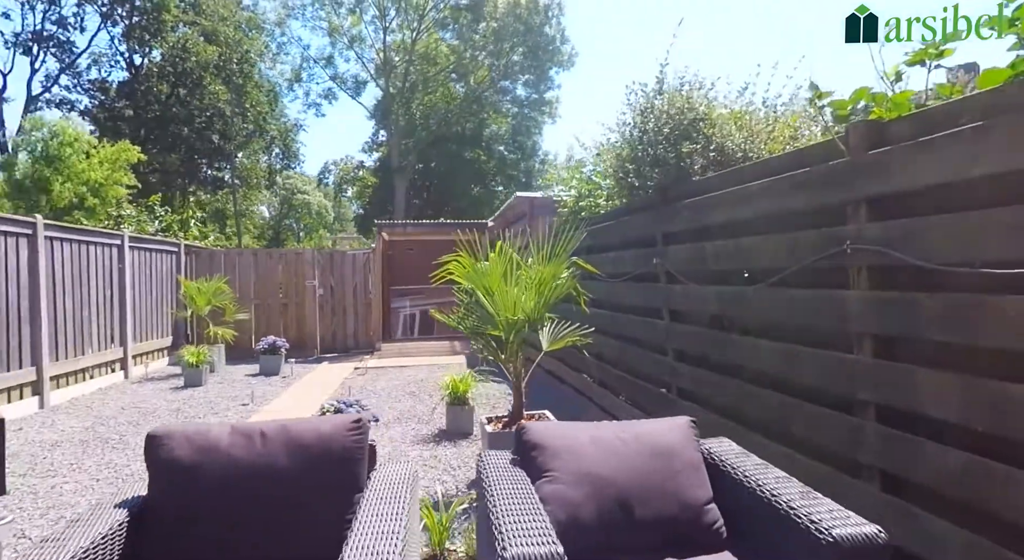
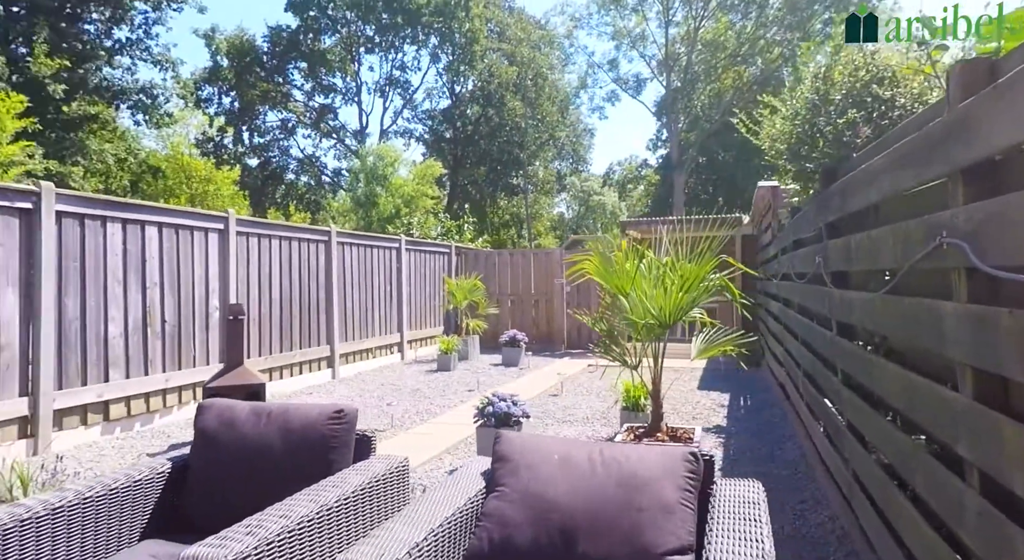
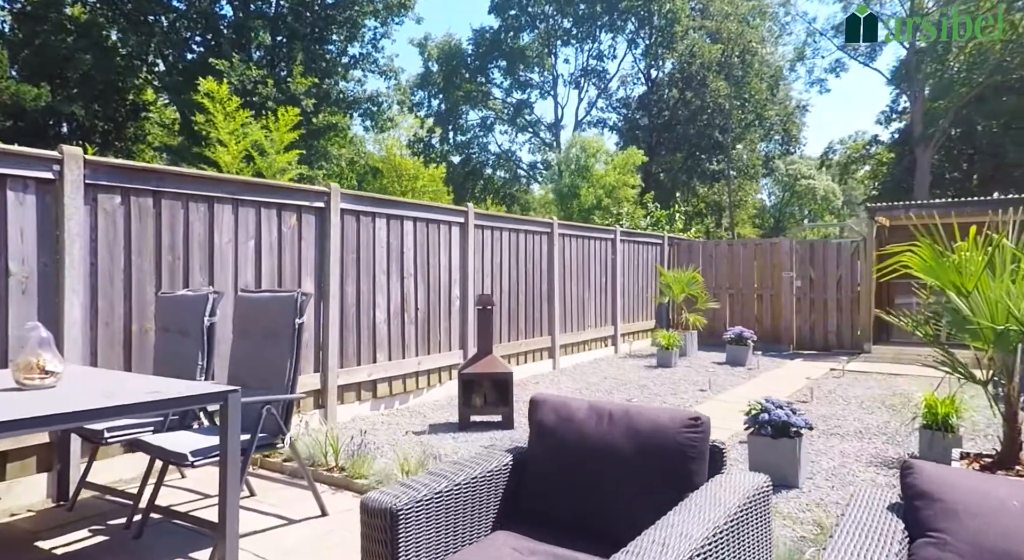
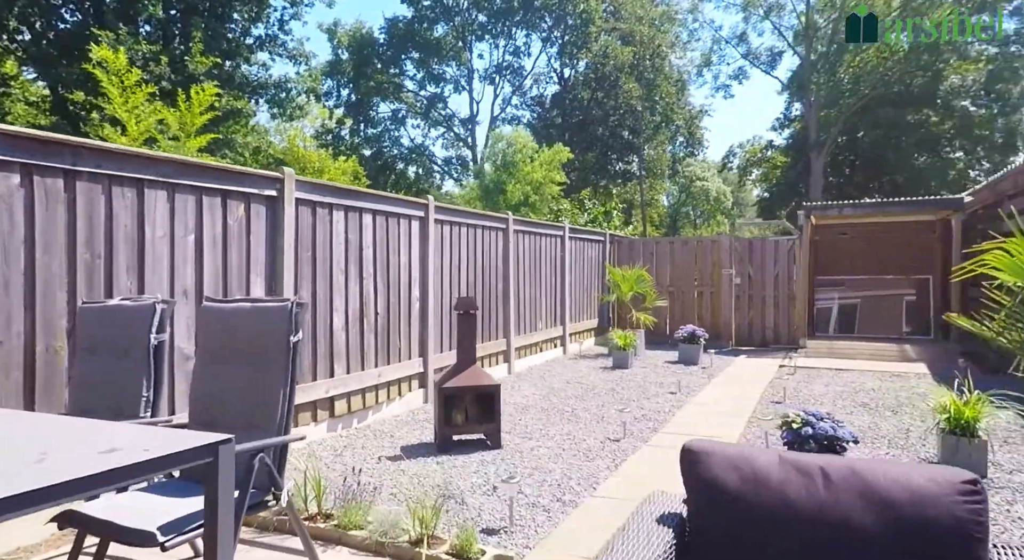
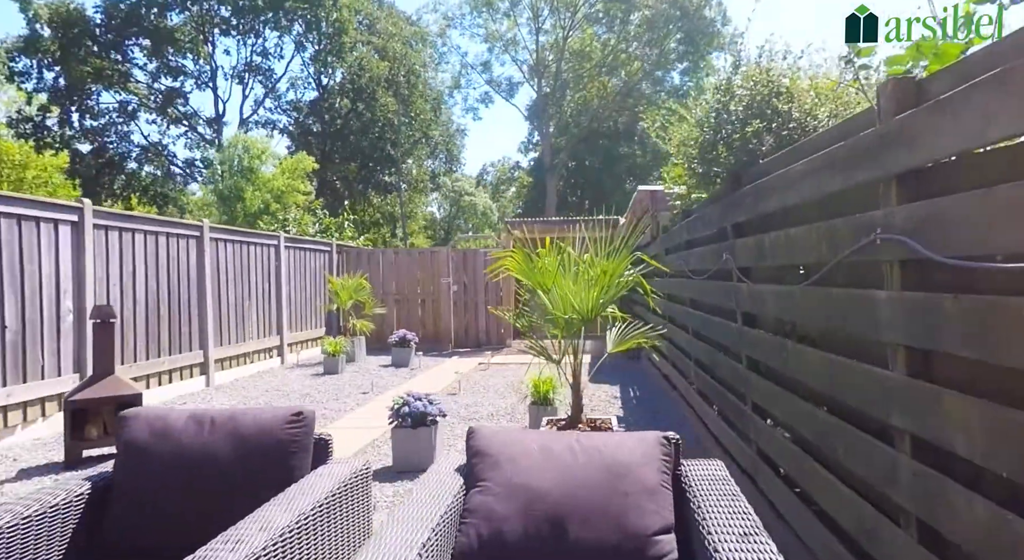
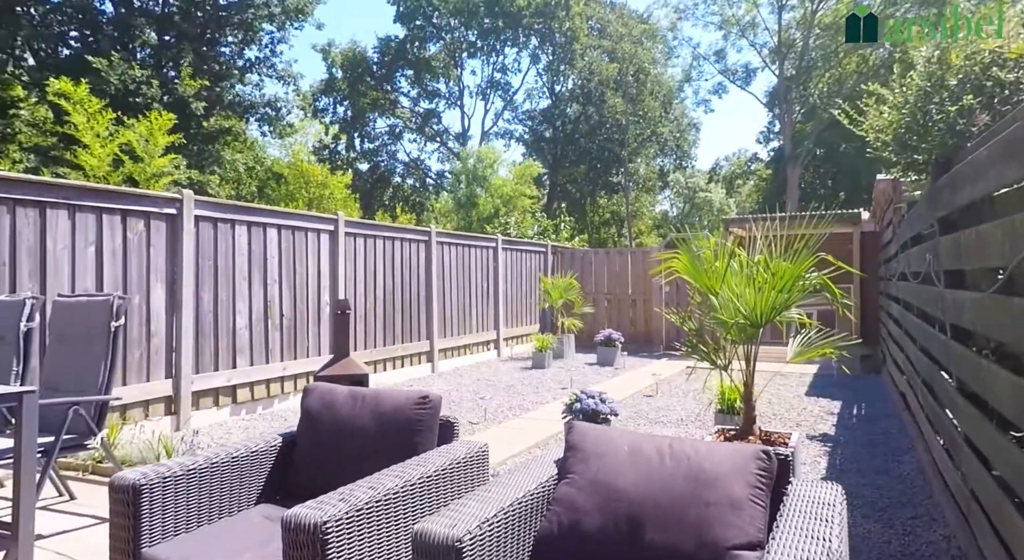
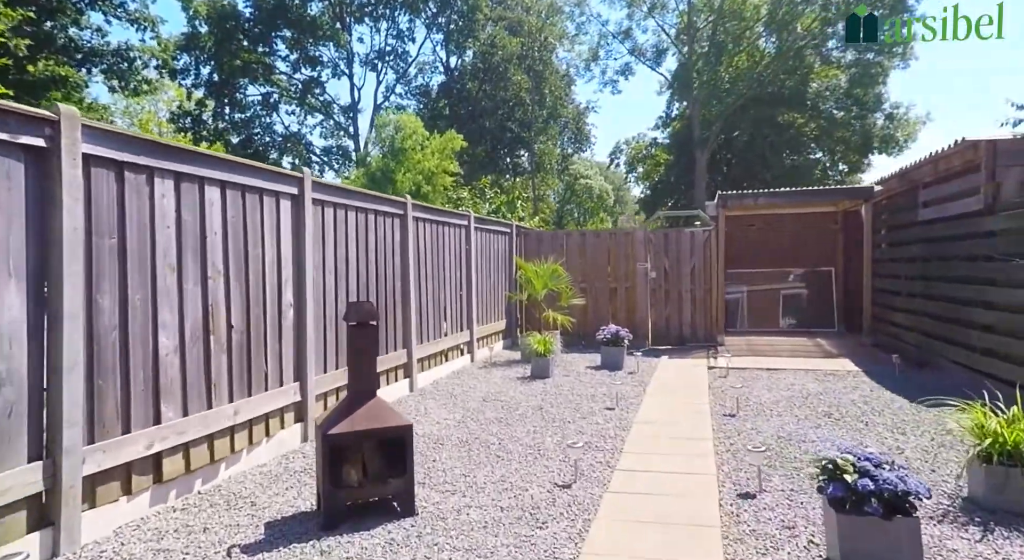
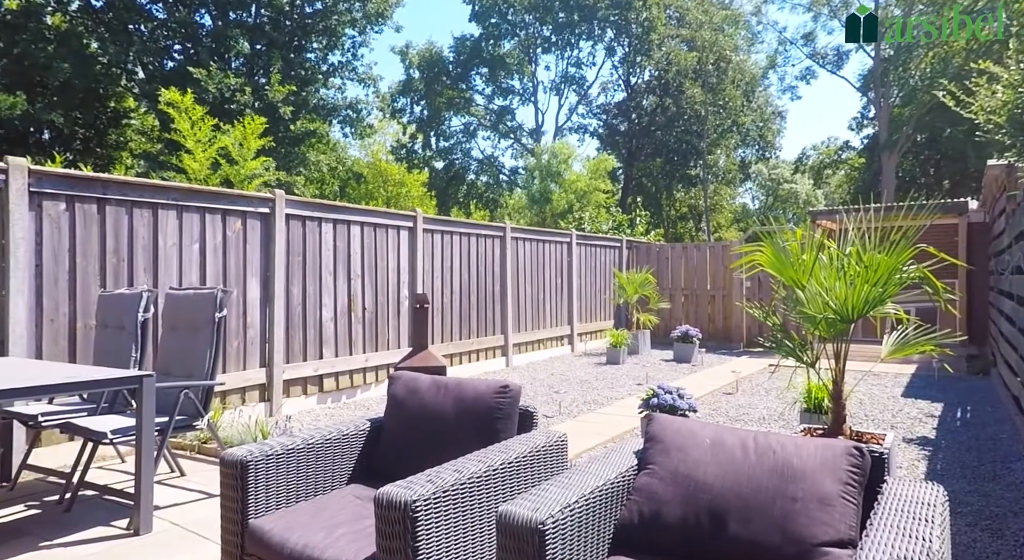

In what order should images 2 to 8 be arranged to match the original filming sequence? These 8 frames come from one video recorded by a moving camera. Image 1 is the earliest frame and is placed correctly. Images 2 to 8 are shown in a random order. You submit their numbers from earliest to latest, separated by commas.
5, 2, 6, 8, 3, 4, 7
